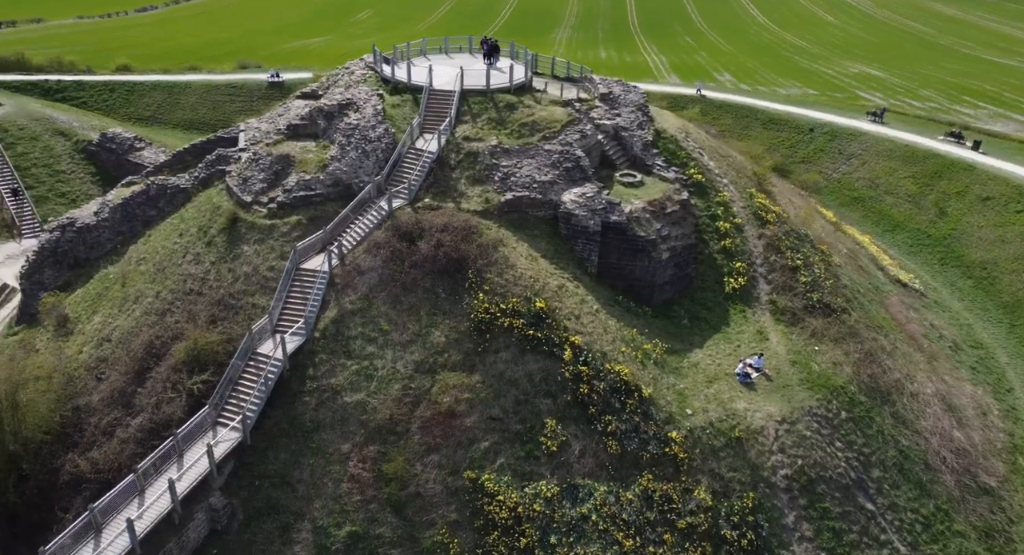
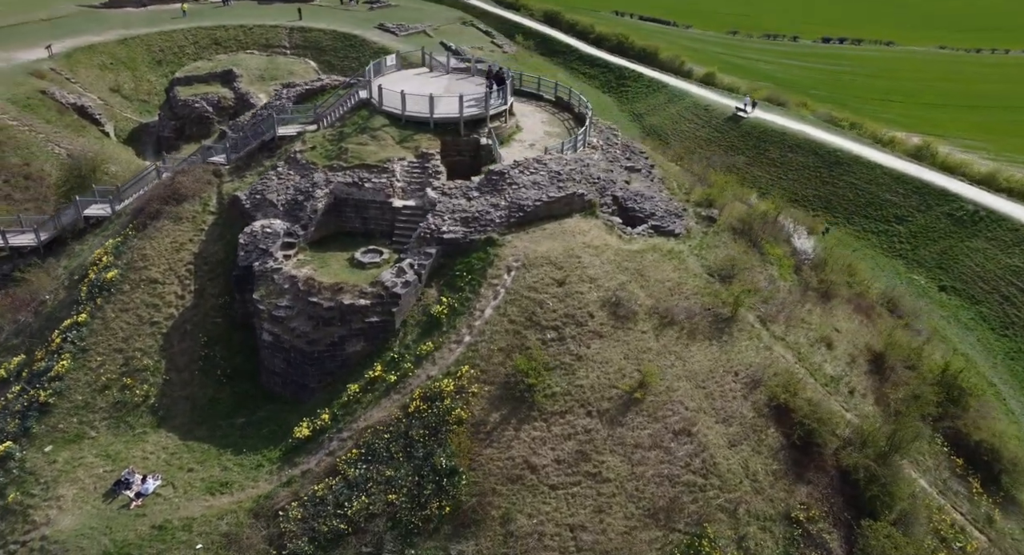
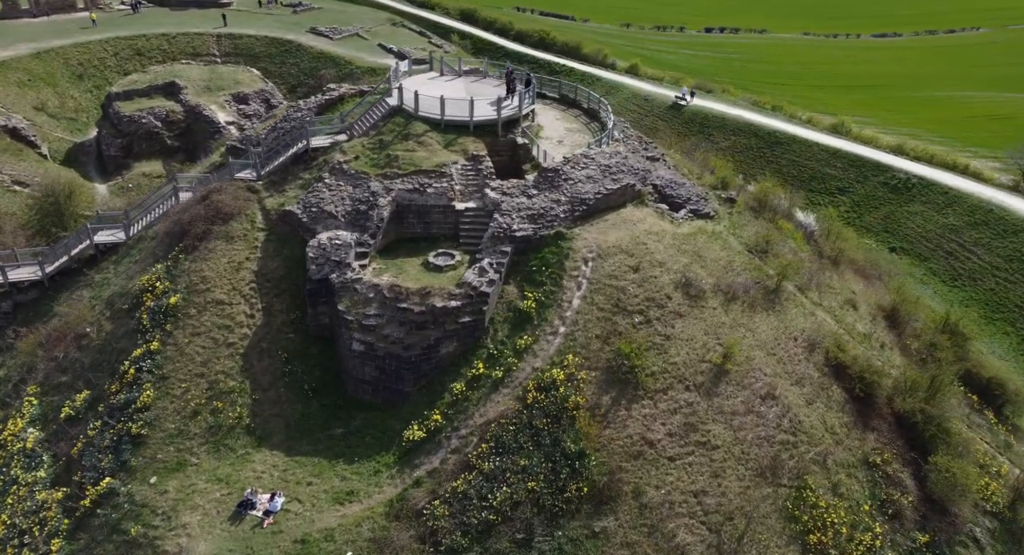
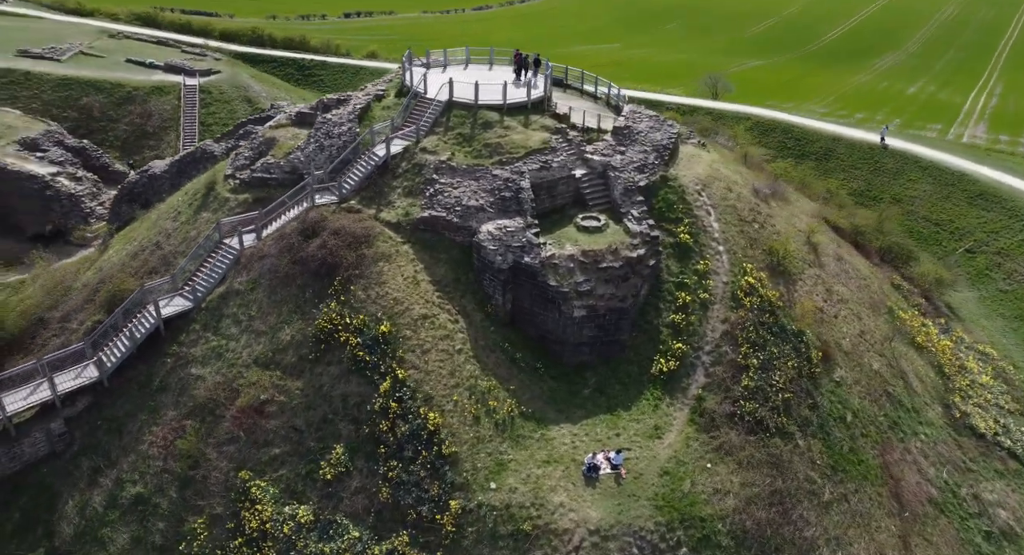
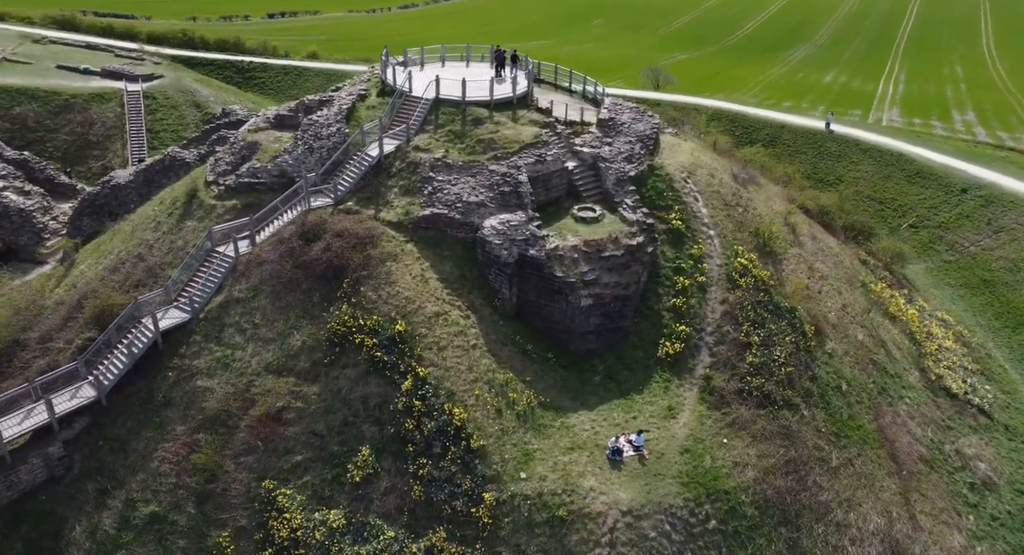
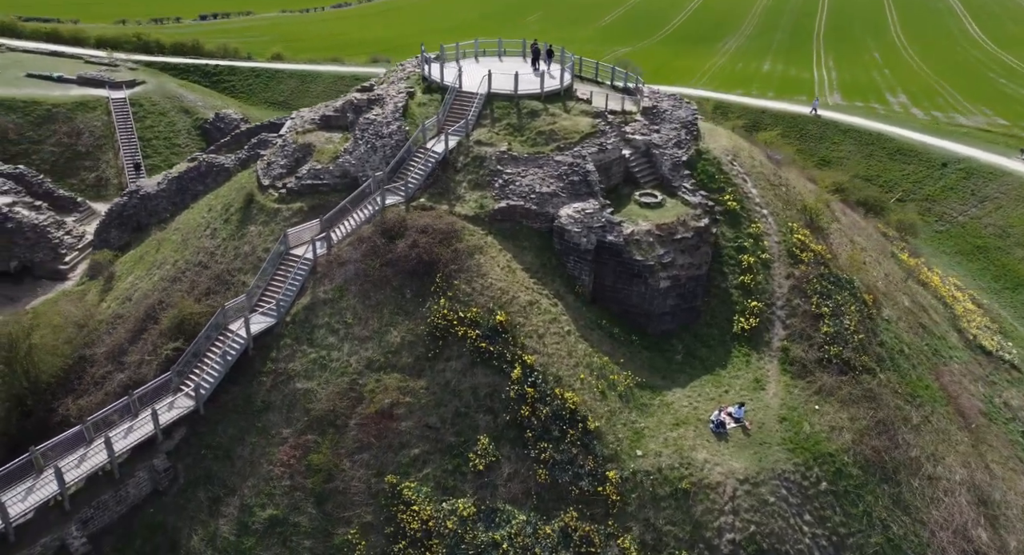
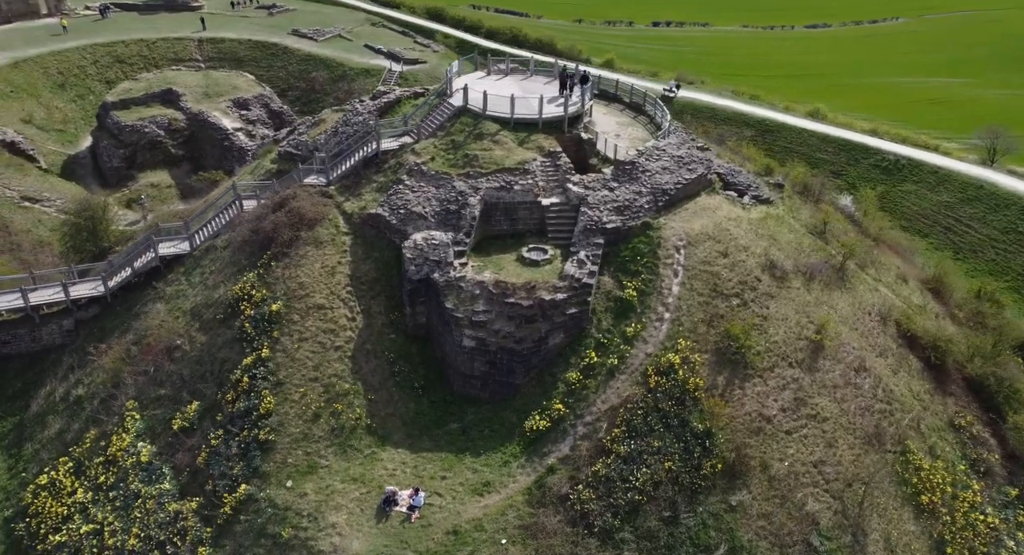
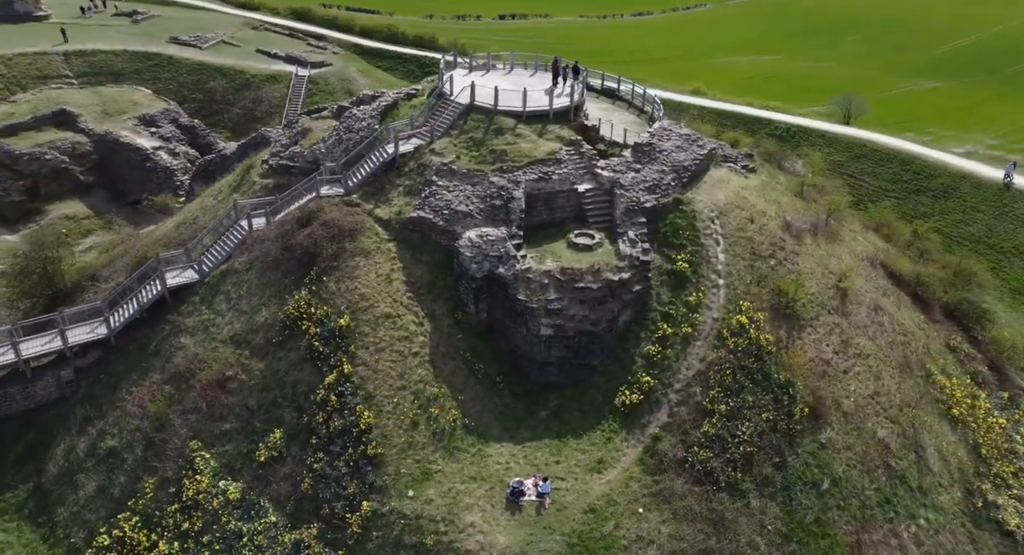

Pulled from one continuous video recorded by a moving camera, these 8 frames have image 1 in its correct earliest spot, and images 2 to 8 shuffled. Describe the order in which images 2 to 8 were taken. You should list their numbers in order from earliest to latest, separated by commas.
6, 5, 4, 8, 7, 3, 2
